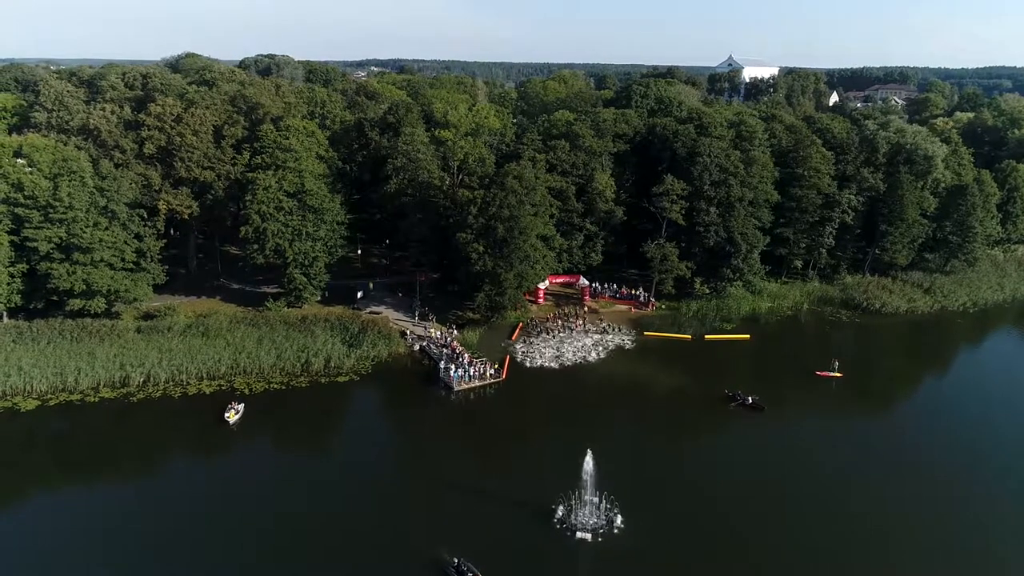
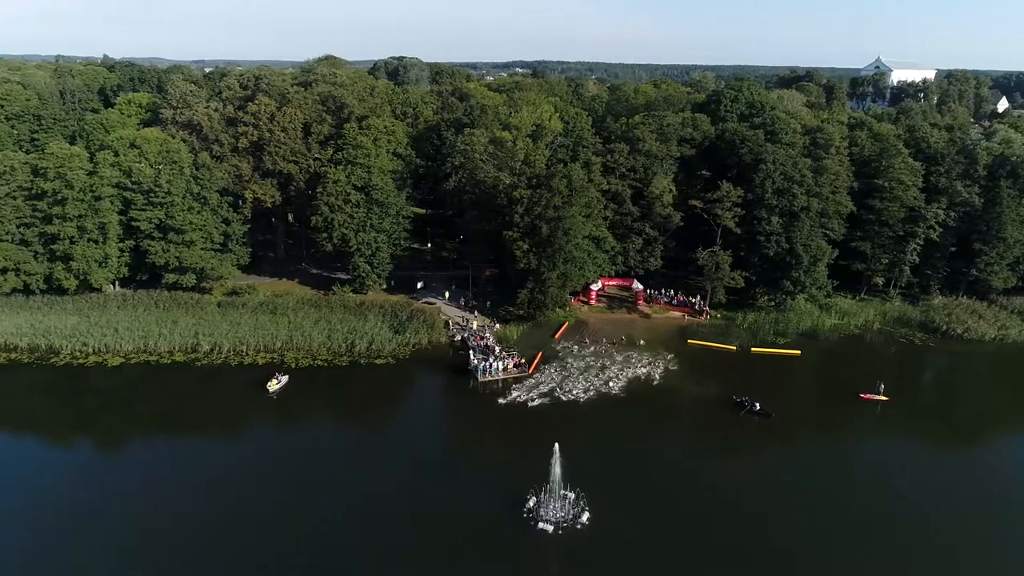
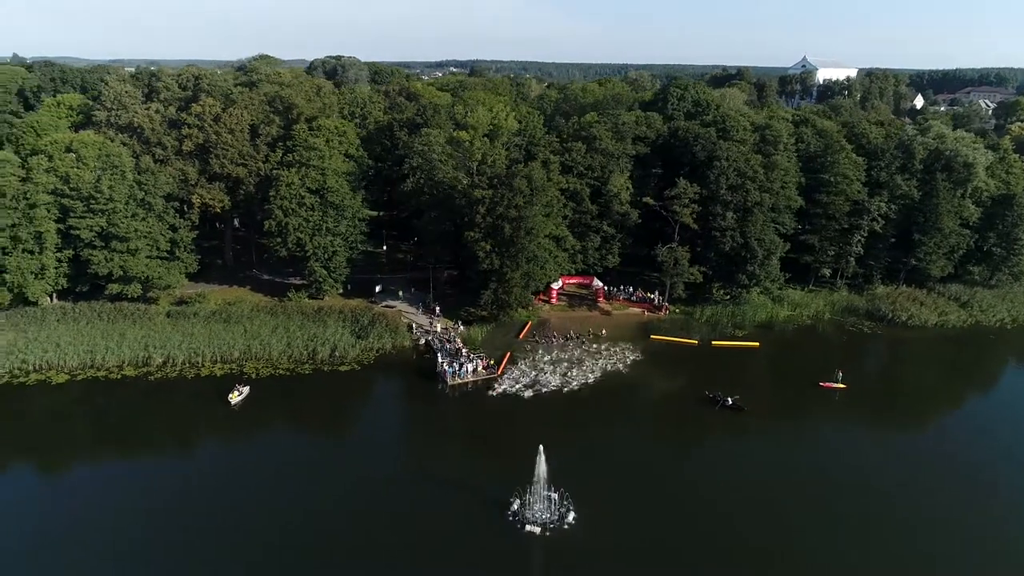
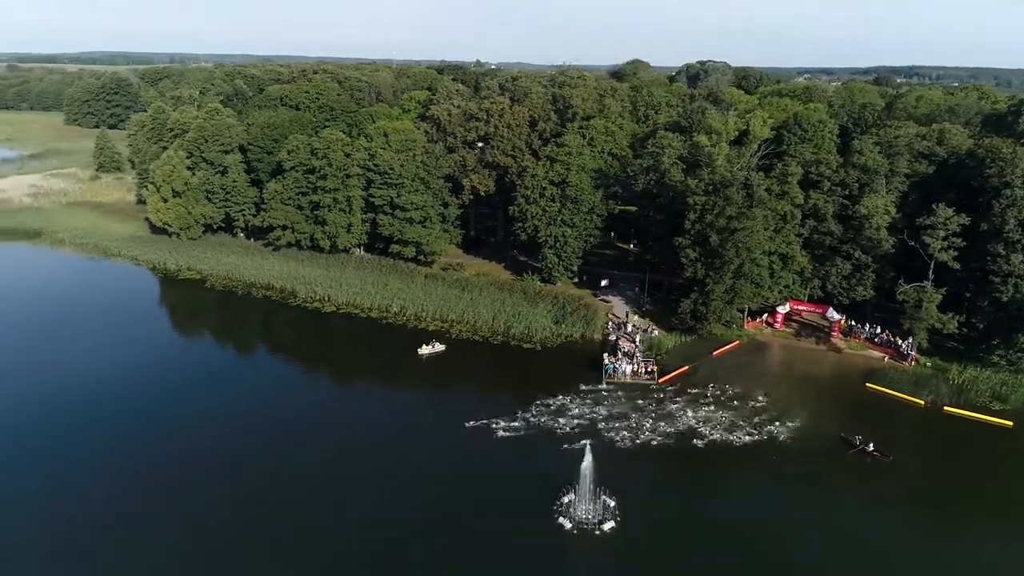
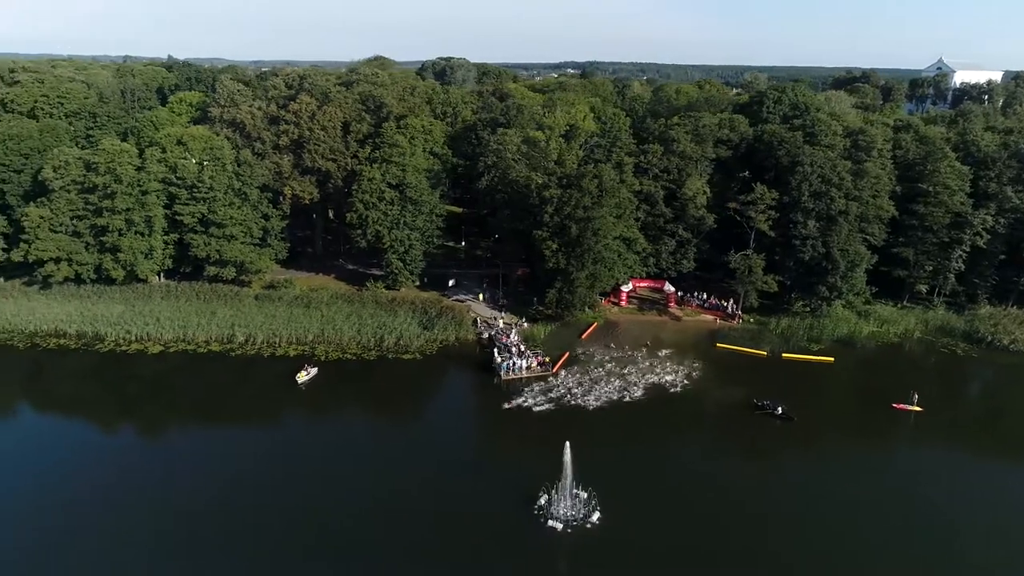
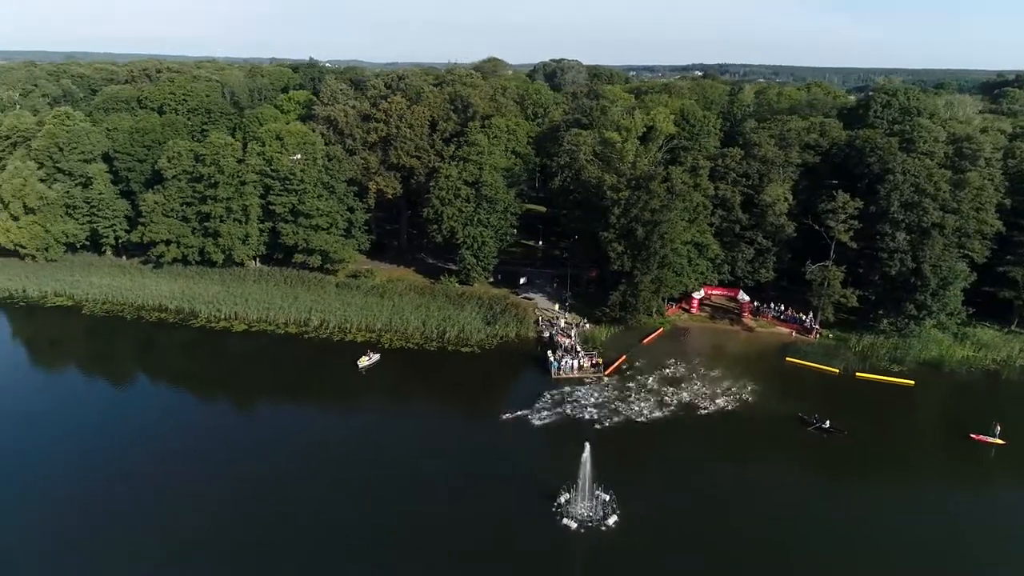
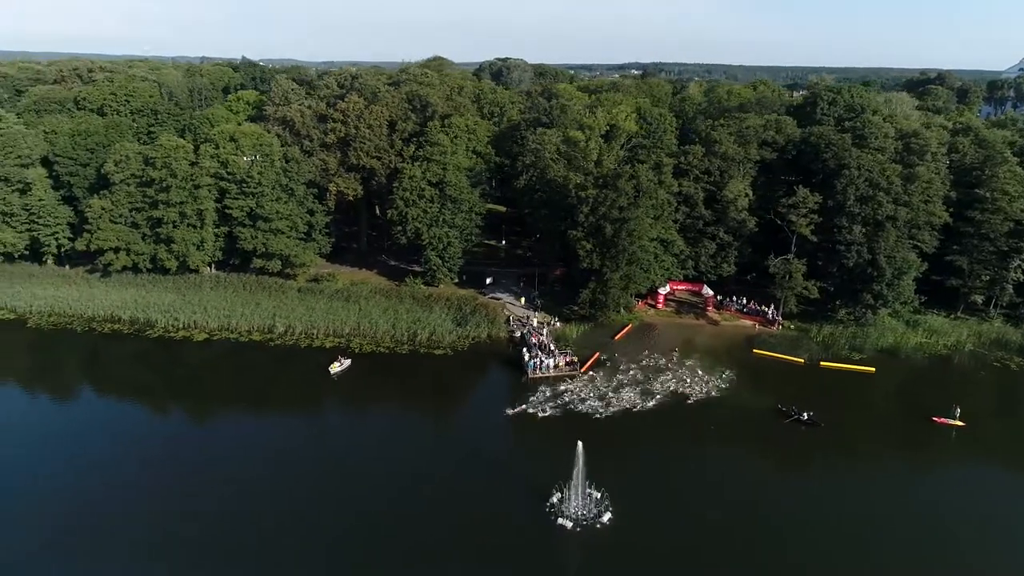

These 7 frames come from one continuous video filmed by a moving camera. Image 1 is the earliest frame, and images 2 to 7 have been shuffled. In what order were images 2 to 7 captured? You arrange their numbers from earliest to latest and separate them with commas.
3, 2, 5, 7, 6, 4
